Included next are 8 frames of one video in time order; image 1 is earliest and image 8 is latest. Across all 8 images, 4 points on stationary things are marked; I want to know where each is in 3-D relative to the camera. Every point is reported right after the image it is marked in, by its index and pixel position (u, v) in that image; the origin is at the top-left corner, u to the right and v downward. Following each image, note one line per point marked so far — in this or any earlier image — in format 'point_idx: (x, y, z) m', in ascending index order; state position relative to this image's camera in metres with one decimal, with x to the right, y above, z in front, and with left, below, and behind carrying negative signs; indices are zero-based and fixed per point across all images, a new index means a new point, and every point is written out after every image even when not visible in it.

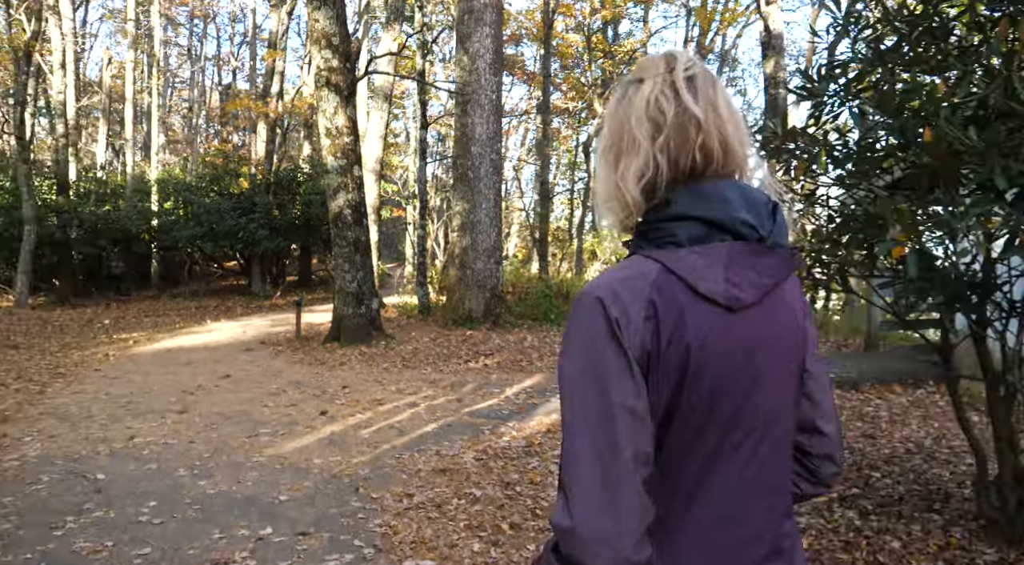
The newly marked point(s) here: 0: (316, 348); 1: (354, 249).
0: (-3.4, -1.1, +12.6) m
1: (-2.6, +0.6, +12.2) m
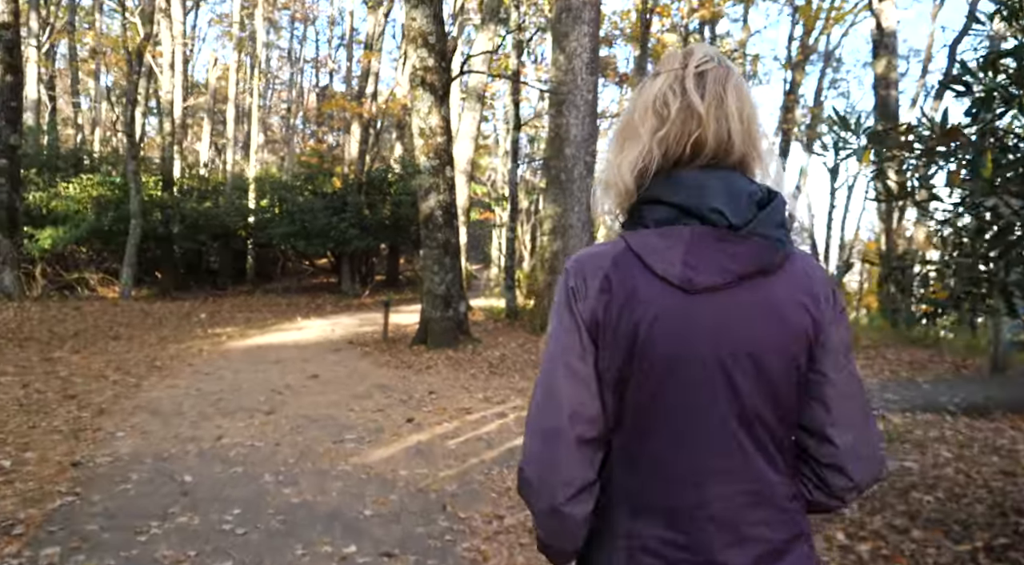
0: (-1.8, -1.1, +12.4) m
1: (-1.1, +0.5, +11.9) m
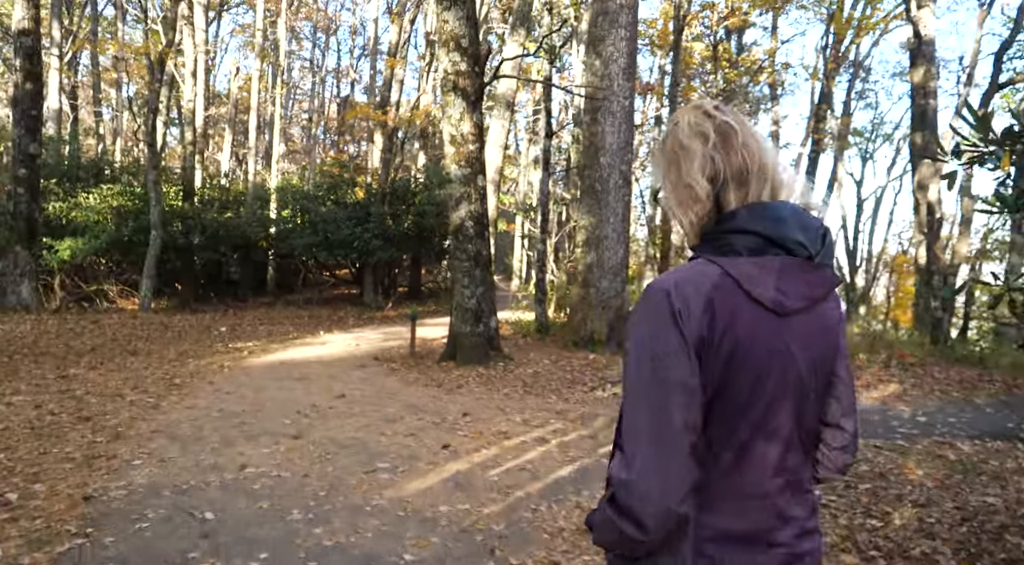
0: (-1.3, -1.4, +11.9) m
1: (-0.6, +0.3, +11.4) m
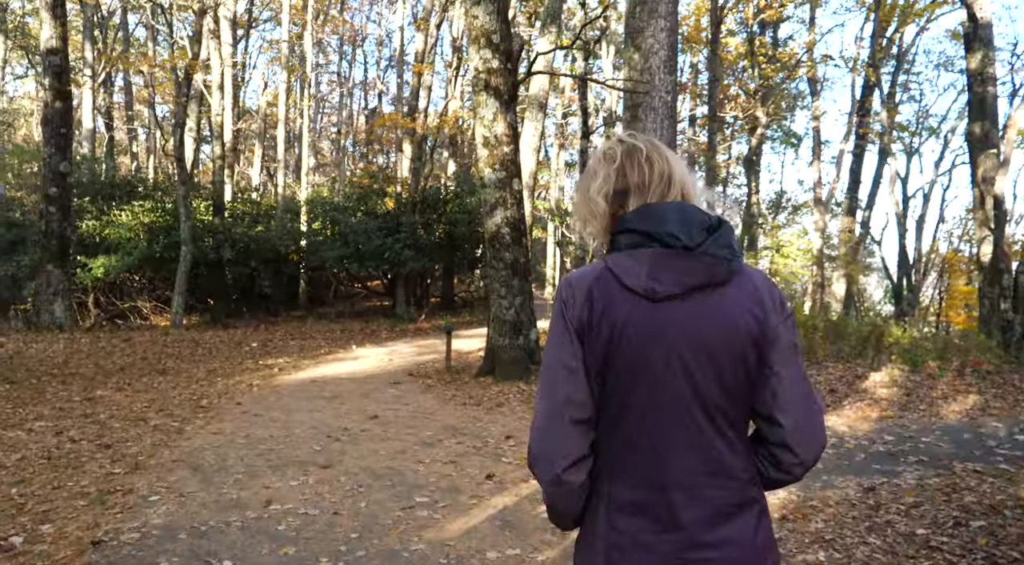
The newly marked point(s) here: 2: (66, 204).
0: (-0.7, -1.5, +11.3) m
1: (0.0, +0.2, +10.8) m
2: (-9.6, +1.7, +15.8) m
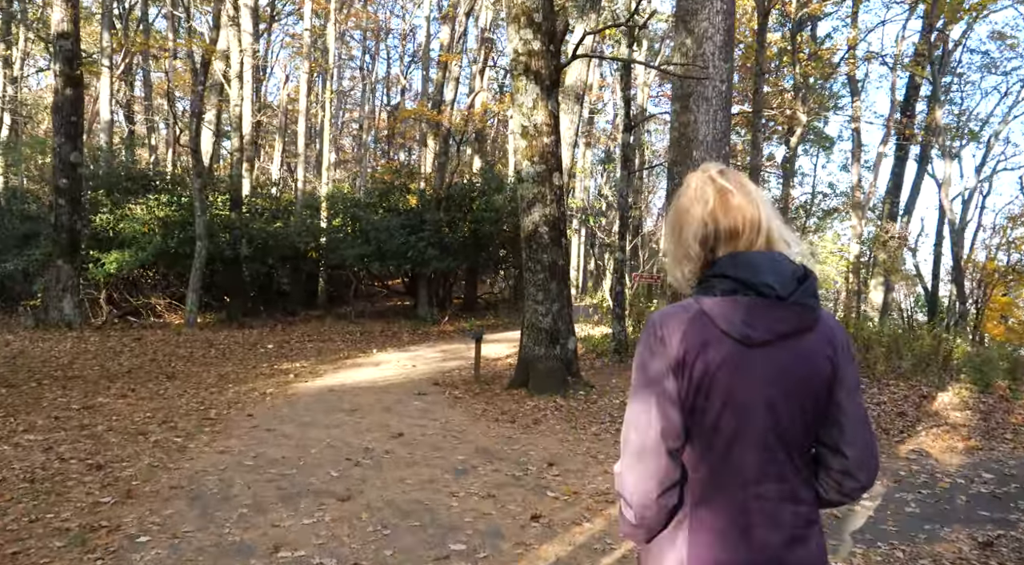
0: (-0.2, -1.6, +10.3) m
1: (+0.5, +0.1, +9.8) m
2: (-9.0, +1.8, +15.1) m
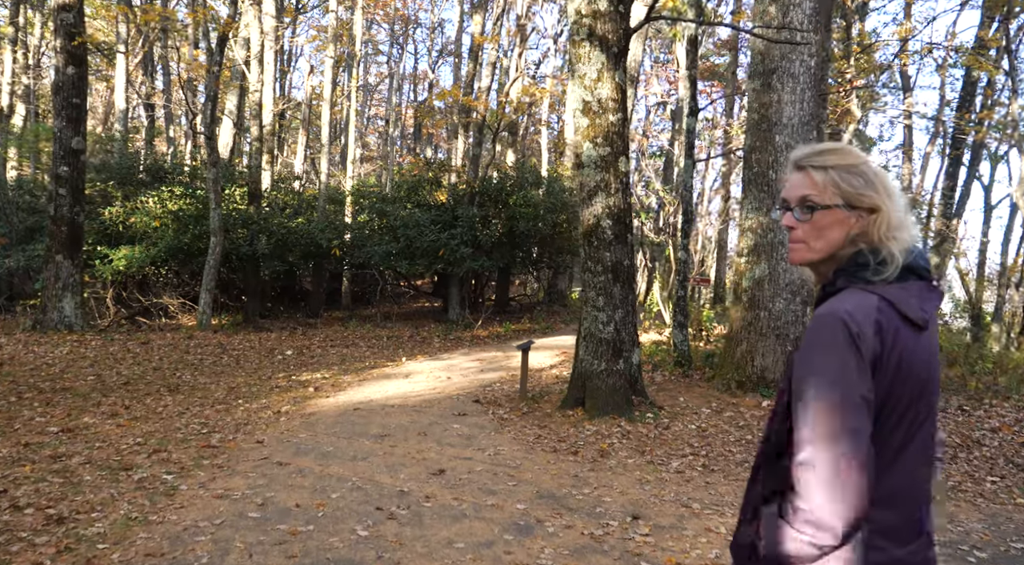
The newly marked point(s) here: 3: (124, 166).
0: (+0.5, -1.6, +8.8) m
1: (+1.2, +0.1, +8.3) m
2: (-8.2, +1.8, +13.8) m
3: (-9.7, +2.9, +18.4) m
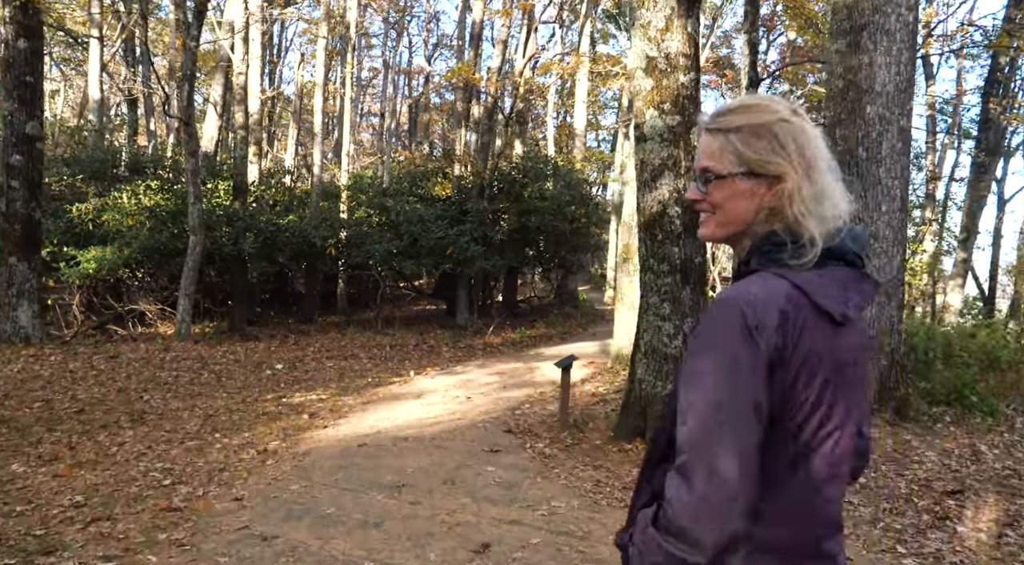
0: (+0.9, -1.6, +7.1) m
1: (+1.6, 0.0, +6.6) m
2: (-7.8, +1.7, +12.0) m
3: (-9.4, +2.8, +16.5) m
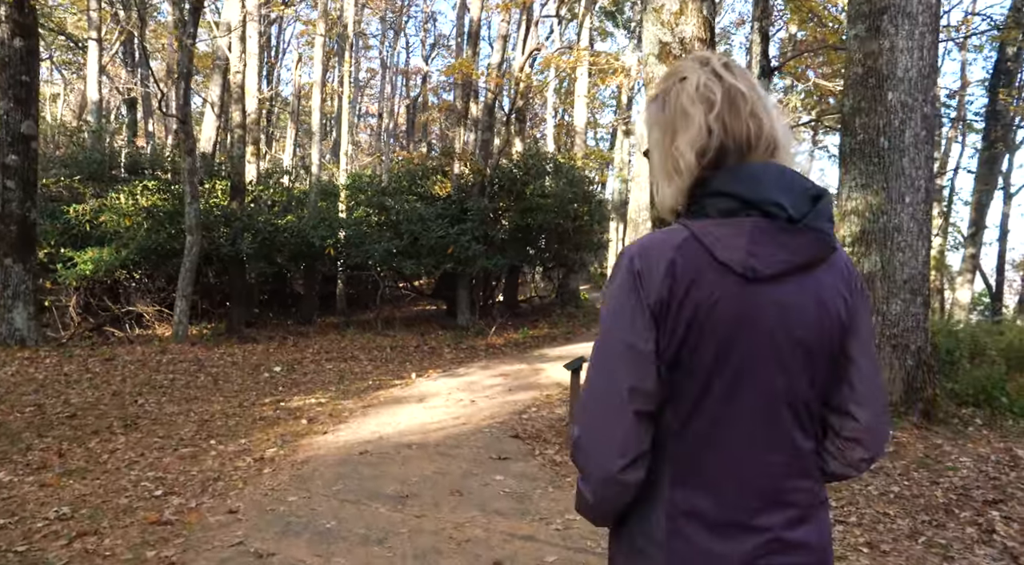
0: (+1.0, -1.6, +6.8) m
1: (+1.6, +0.1, +6.3) m
2: (-7.7, +1.7, +11.7) m
3: (-9.4, +2.8, +16.2) m
